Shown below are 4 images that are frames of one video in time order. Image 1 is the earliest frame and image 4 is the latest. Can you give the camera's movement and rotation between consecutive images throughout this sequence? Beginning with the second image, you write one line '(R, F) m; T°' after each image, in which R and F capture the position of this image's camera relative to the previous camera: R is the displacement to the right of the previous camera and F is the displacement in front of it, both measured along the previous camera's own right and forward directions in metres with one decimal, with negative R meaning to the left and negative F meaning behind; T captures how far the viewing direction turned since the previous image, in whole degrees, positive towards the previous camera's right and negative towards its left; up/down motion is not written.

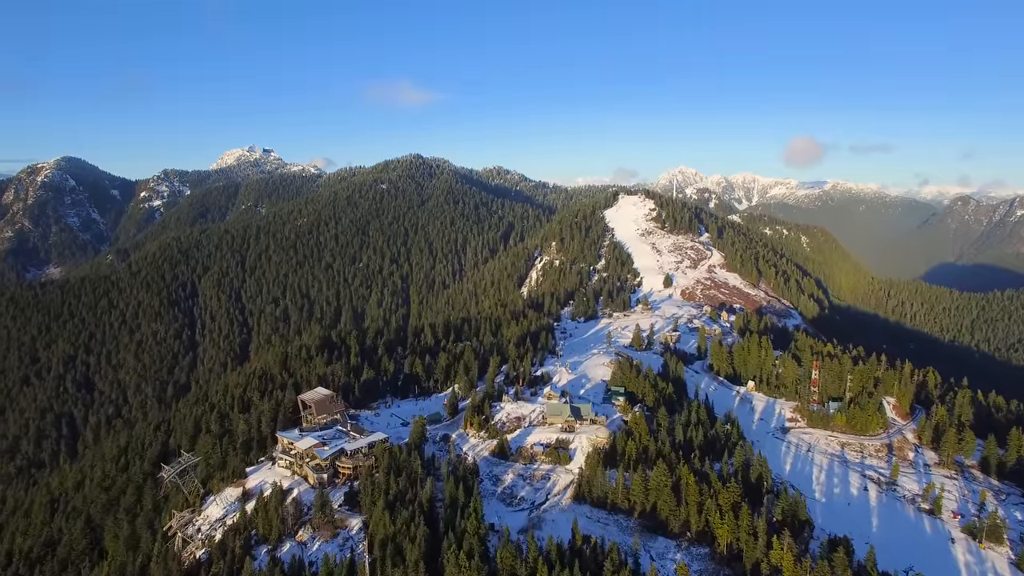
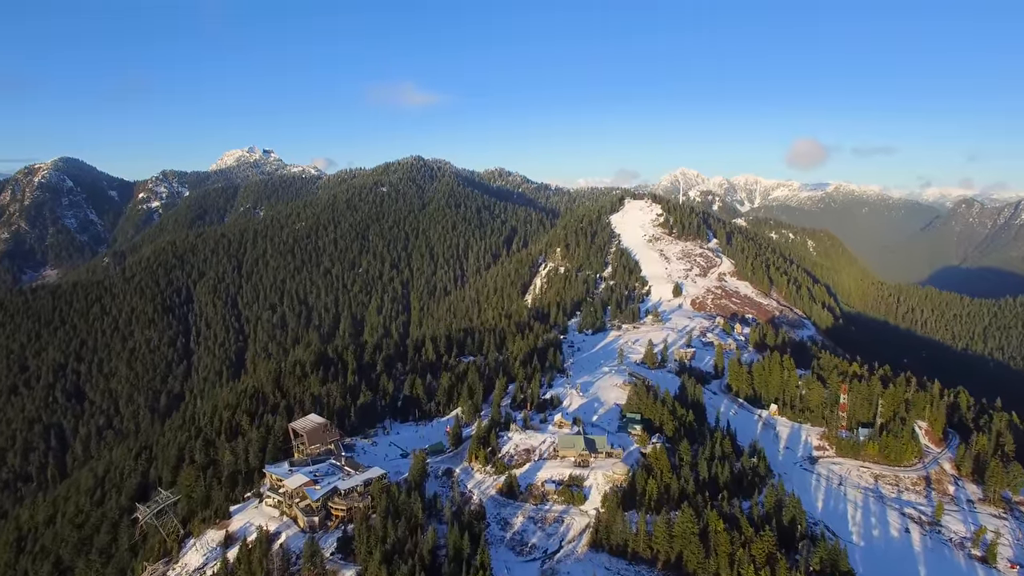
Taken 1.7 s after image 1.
(-0.8, +4.9) m; 0°
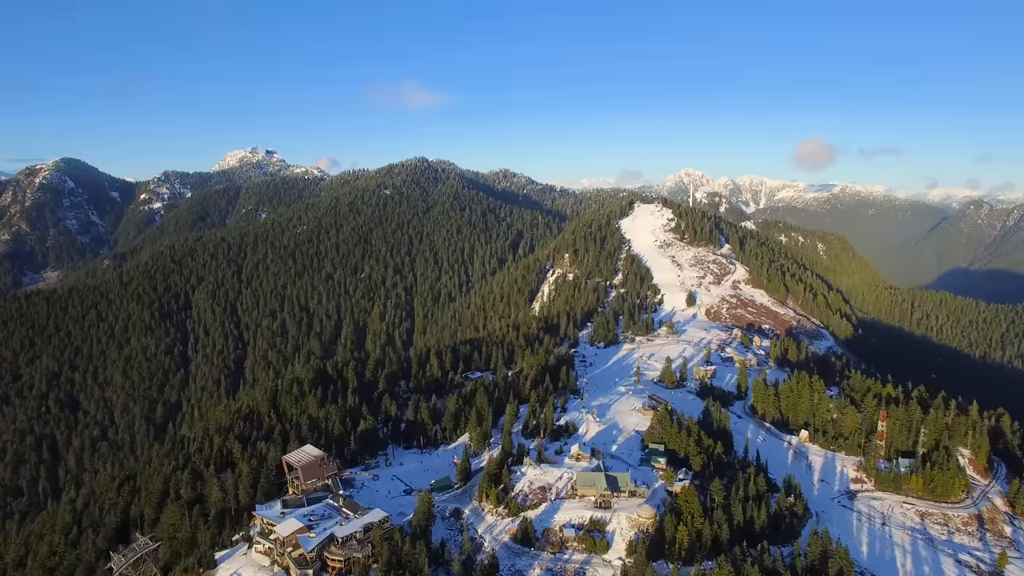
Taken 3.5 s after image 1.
(-1.0, +5.0) m; 0°
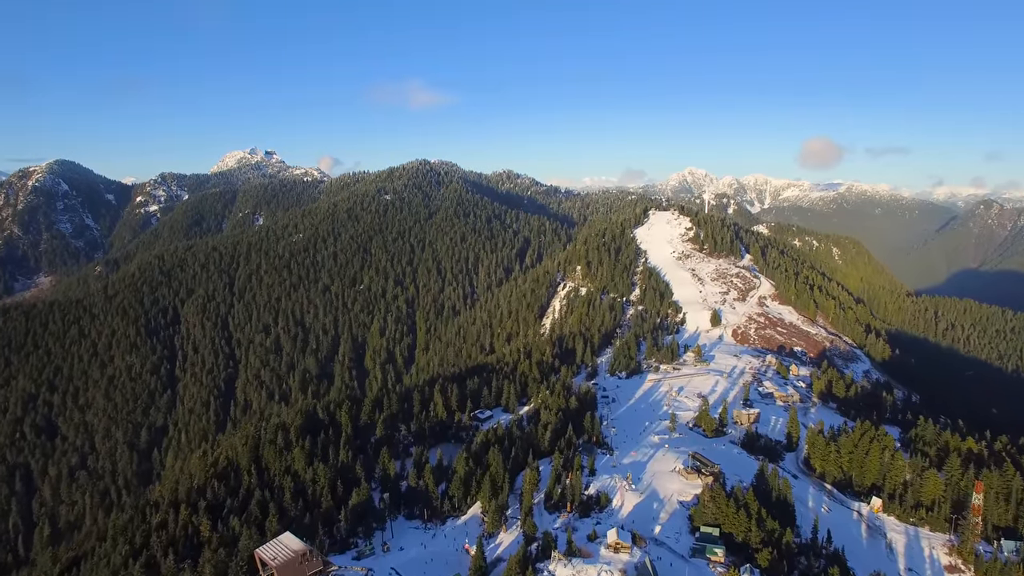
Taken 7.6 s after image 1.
(-1.7, +10.5) m; 0°
